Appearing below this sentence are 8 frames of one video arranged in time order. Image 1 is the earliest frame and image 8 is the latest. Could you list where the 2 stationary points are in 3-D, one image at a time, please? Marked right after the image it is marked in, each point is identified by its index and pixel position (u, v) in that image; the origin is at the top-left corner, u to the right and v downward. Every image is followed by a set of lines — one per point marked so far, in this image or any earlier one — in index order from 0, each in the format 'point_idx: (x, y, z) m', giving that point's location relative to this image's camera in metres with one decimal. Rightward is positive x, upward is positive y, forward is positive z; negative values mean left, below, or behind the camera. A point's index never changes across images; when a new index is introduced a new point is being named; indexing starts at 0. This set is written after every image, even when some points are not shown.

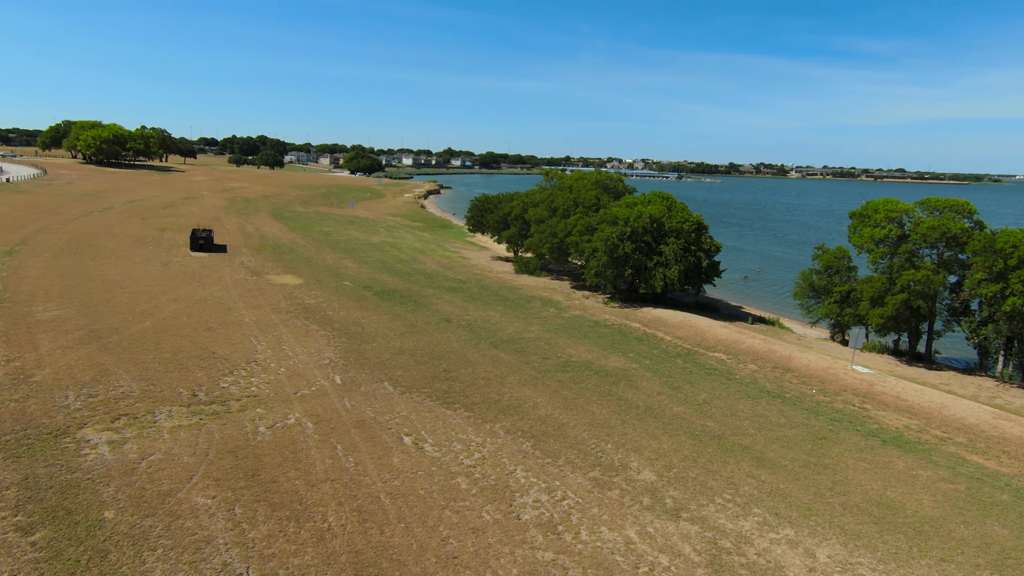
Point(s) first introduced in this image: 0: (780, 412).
0: (+8.8, -4.1, +18.8) m
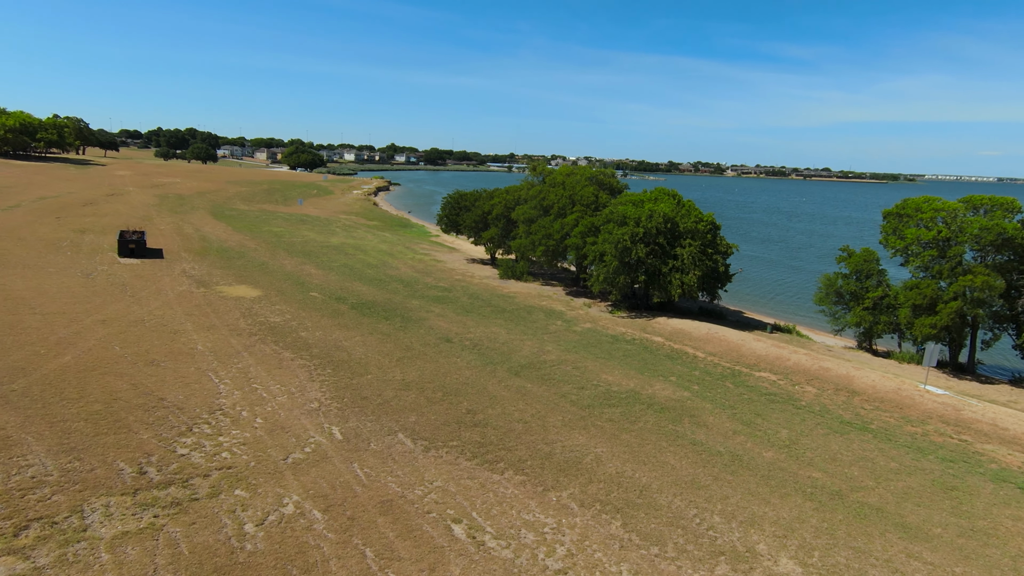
0: (+10.1, -4.5, +15.7) m
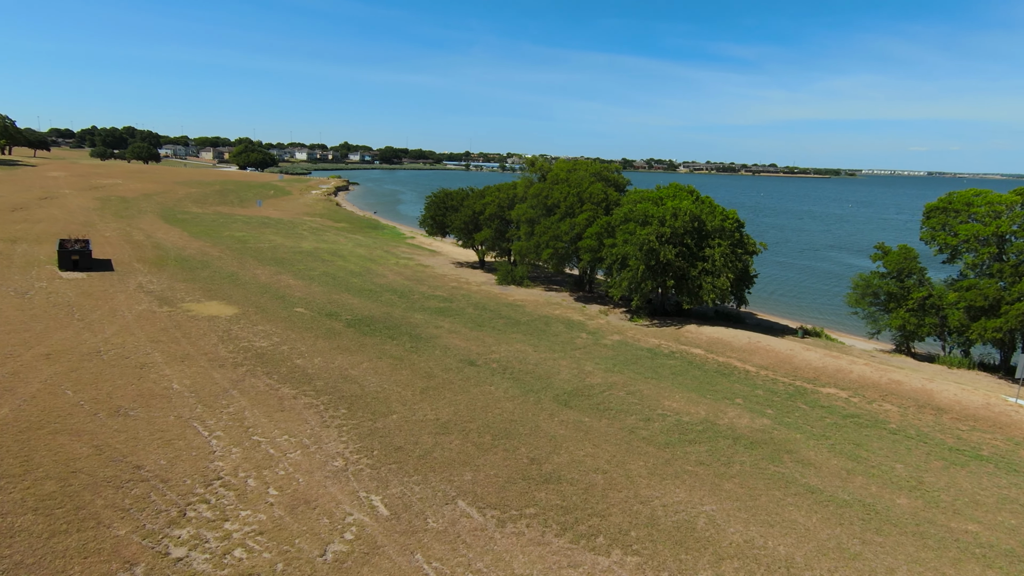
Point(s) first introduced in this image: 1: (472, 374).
0: (+11.8, -4.7, +13.5) m
1: (-1.3, -2.8, +18.8) m
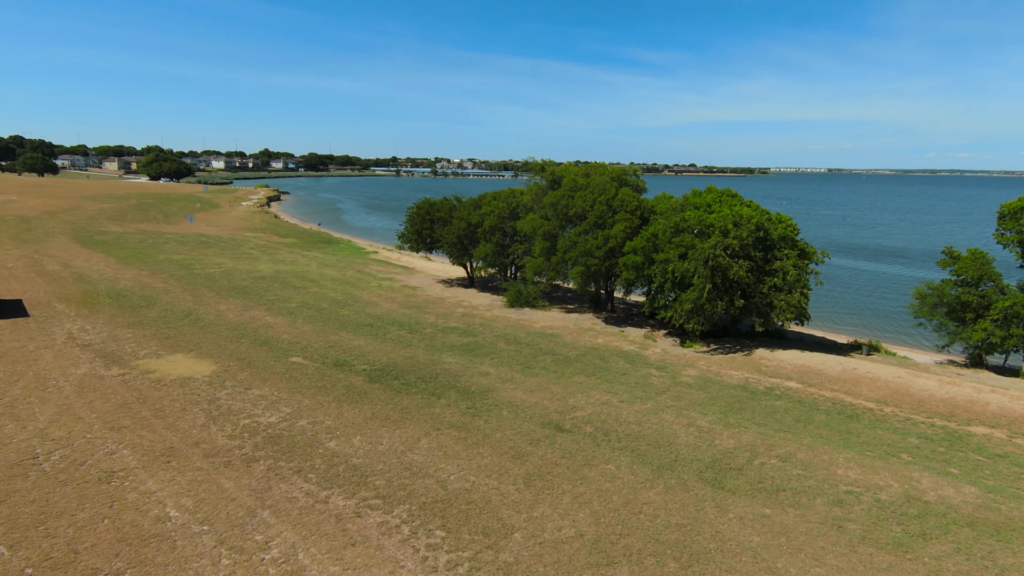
0: (+15.2, -5.2, +10.5) m
1: (+1.5, -3.9, +14.3) m
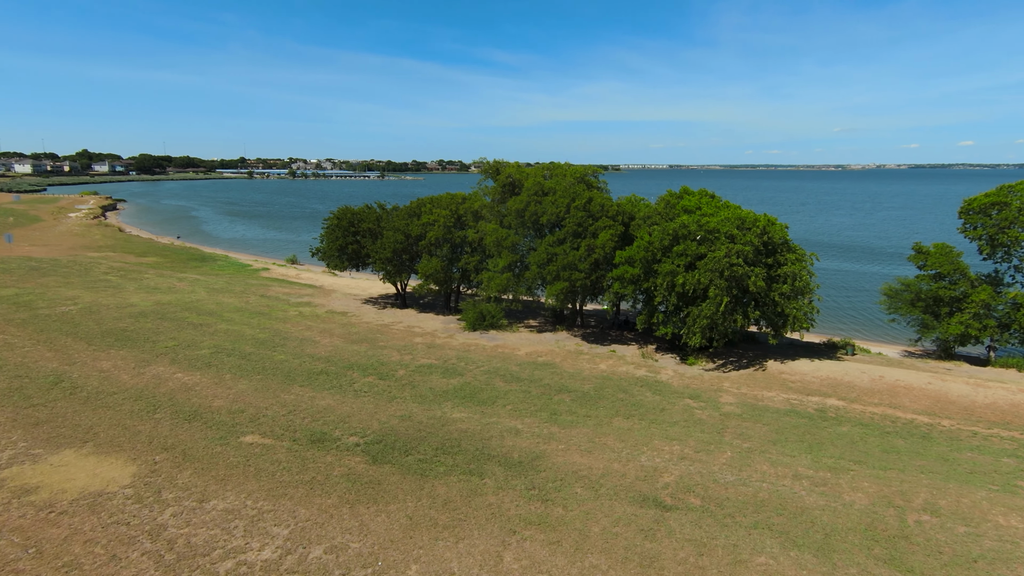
0: (+17.9, -5.1, +10.5) m
1: (+3.5, -4.7, +11.1) m
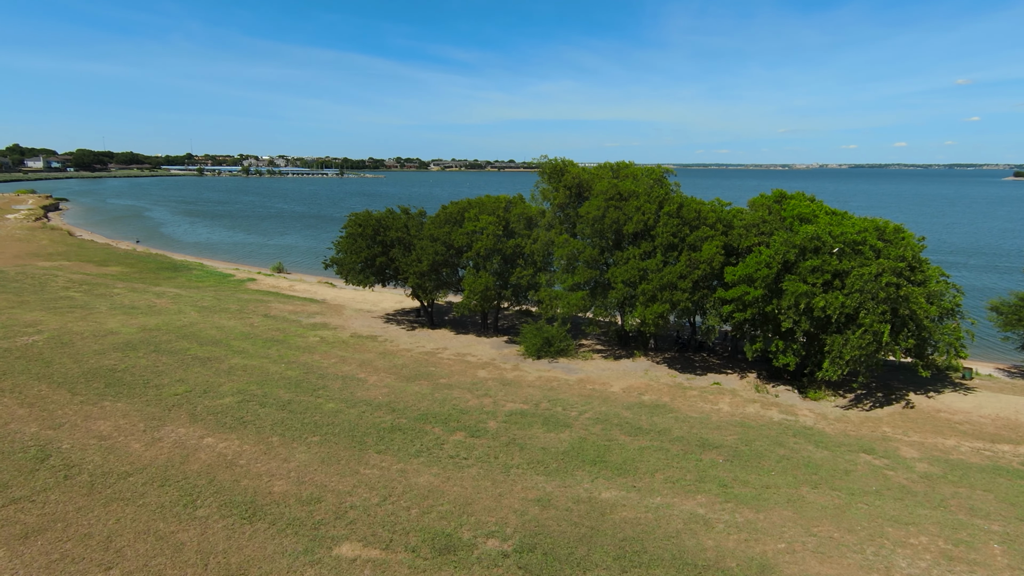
0: (+21.9, -5.7, +8.0) m
1: (+7.5, -5.5, +7.5) m
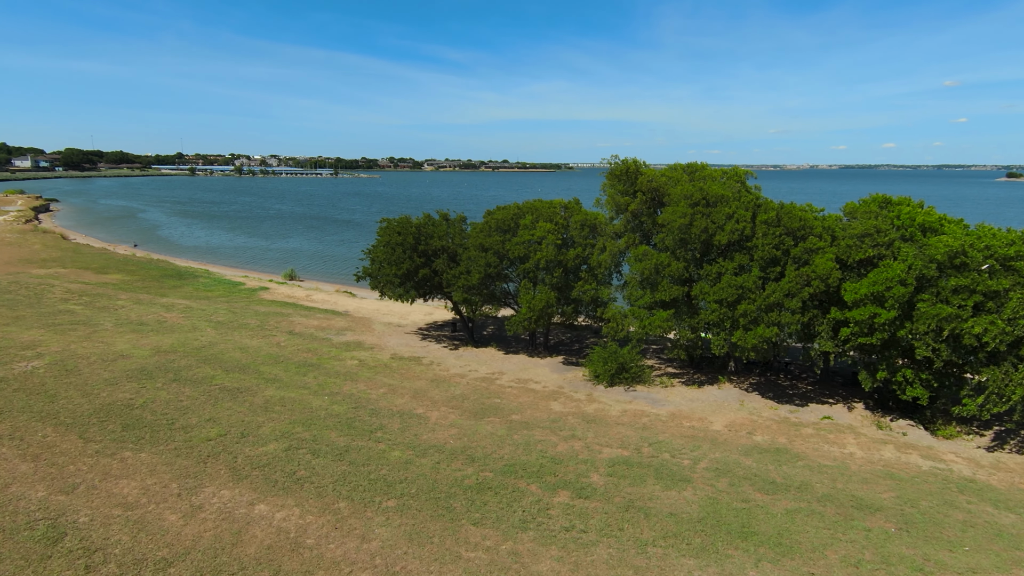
0: (+24.5, -6.3, +5.6) m
1: (+10.2, -6.1, +4.9) m
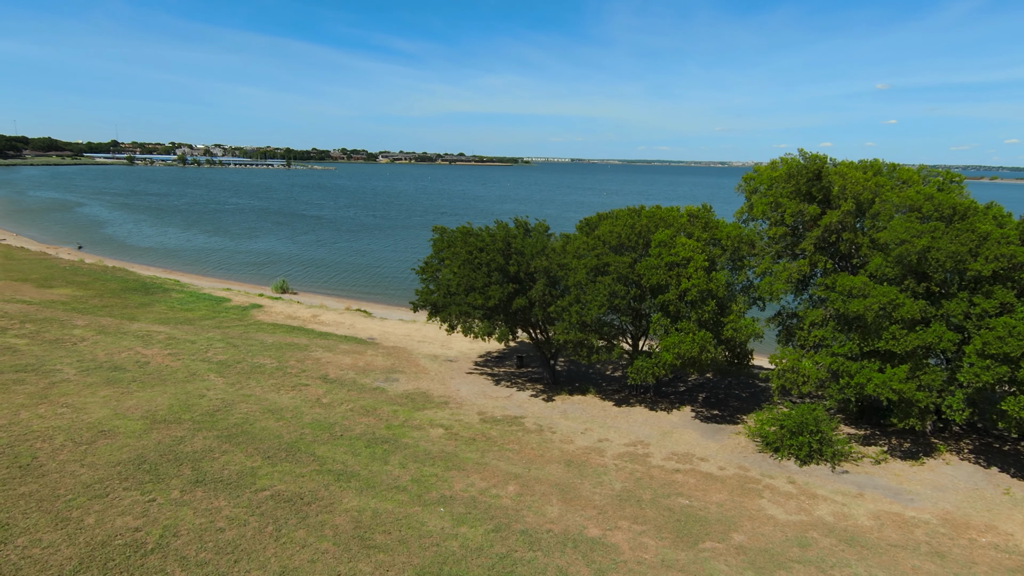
0: (+29.8, -7.5, +2.1) m
1: (+15.6, -7.4, +0.2) m
